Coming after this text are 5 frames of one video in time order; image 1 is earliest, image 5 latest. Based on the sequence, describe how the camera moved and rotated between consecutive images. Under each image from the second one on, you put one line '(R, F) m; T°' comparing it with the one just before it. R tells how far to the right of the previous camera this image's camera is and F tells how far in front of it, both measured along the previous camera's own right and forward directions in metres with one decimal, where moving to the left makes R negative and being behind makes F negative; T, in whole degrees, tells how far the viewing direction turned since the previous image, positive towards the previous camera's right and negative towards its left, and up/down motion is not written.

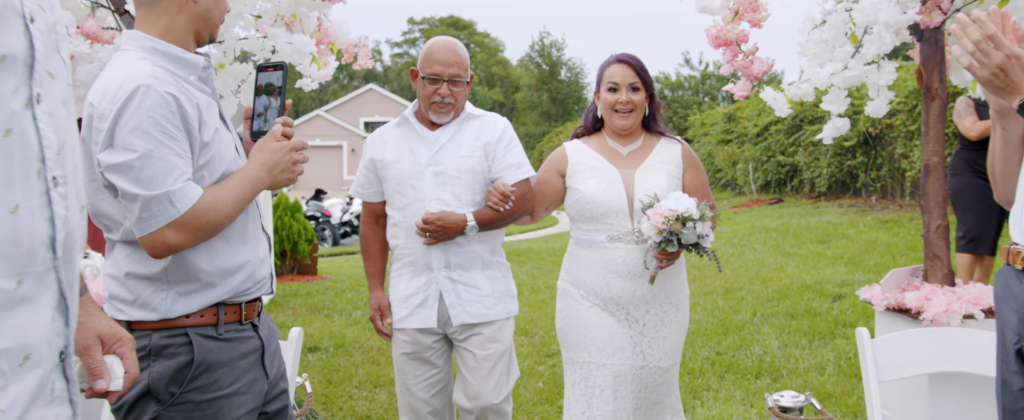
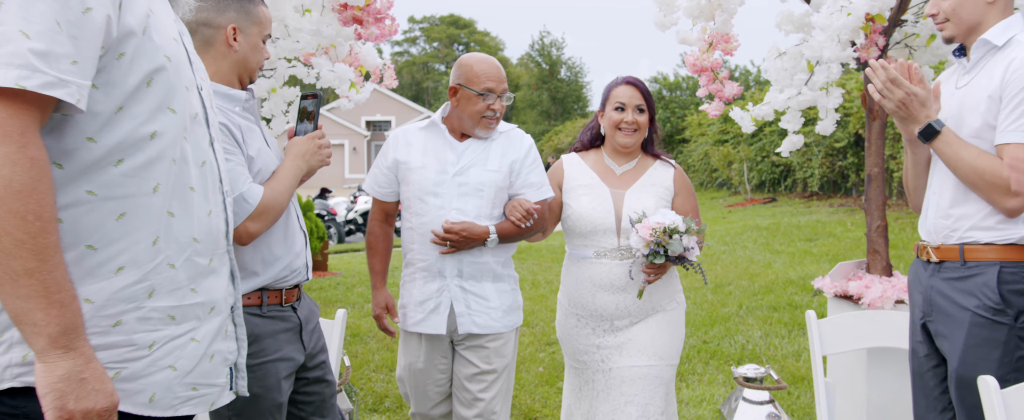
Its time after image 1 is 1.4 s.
(0.0, -0.5) m; 0°
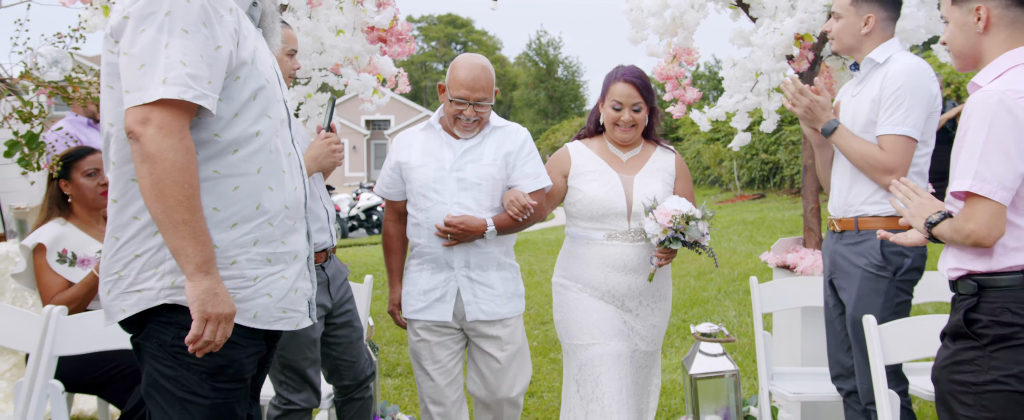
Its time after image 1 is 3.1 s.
(0.0, -0.7) m; 0°
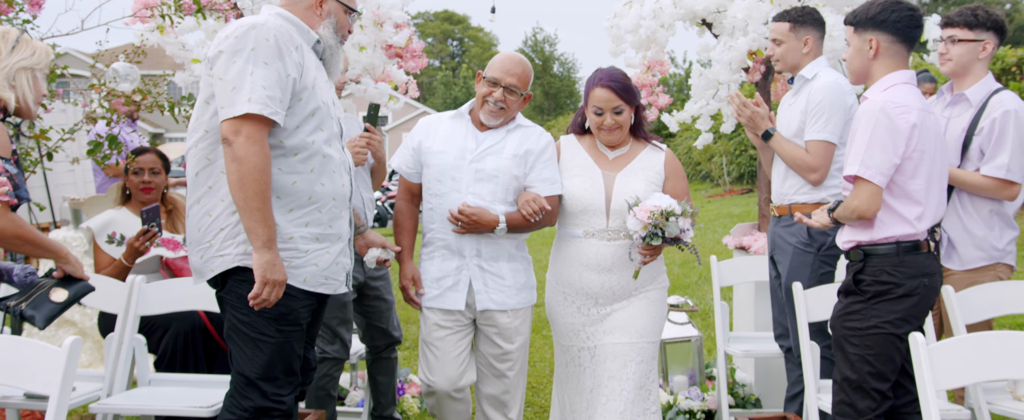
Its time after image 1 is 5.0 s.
(0.0, -0.7) m; 0°
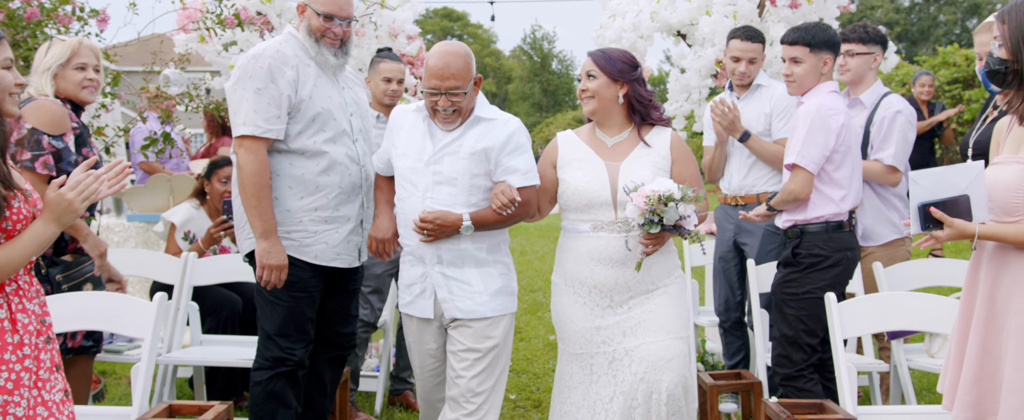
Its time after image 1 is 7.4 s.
(0.0, -0.6) m; 0°
